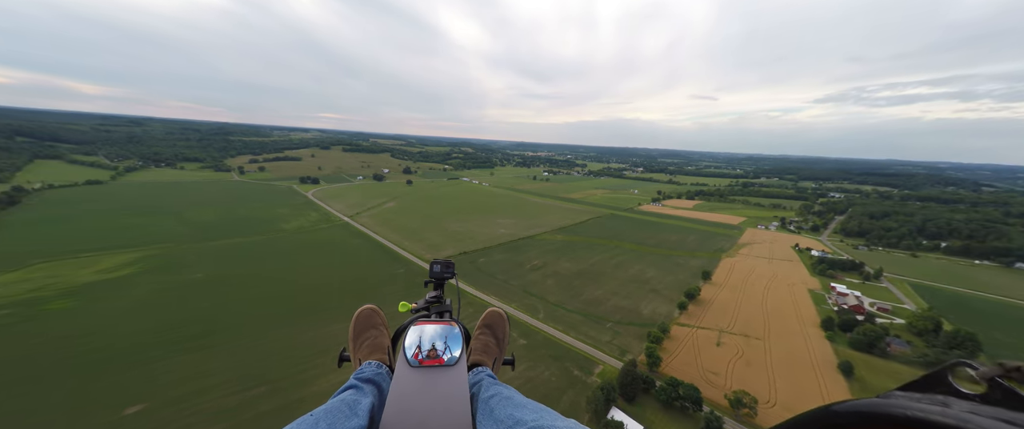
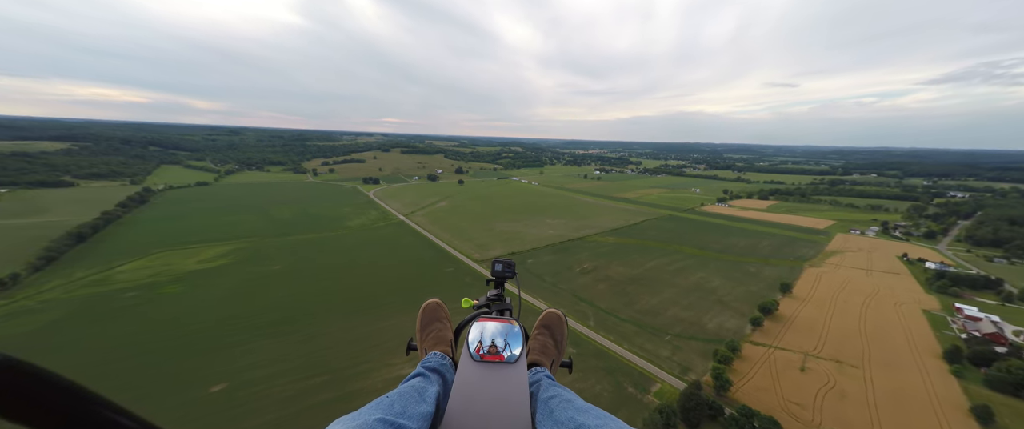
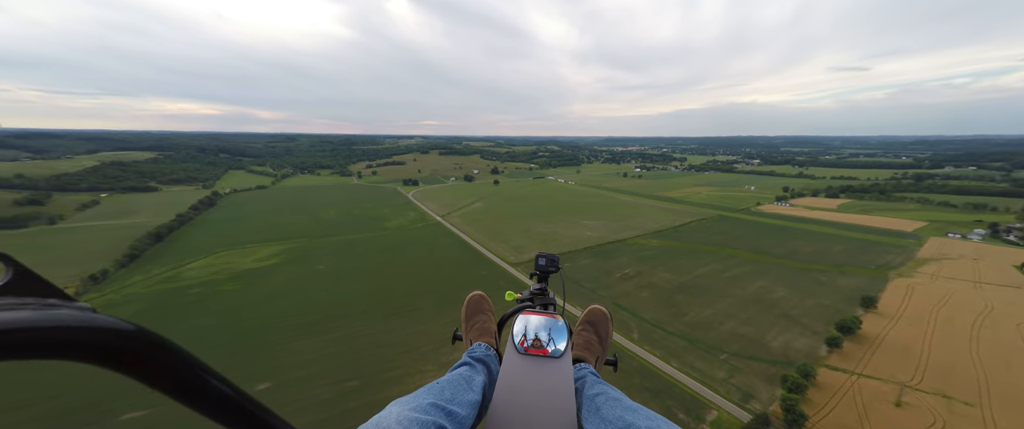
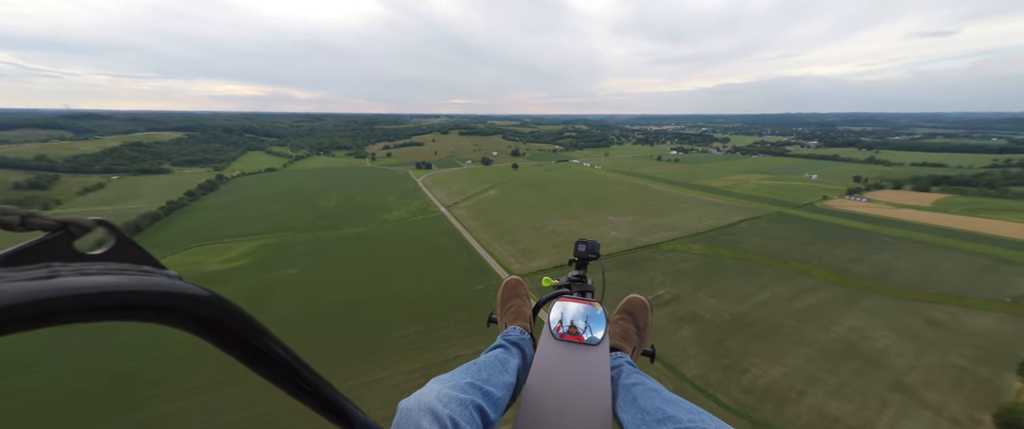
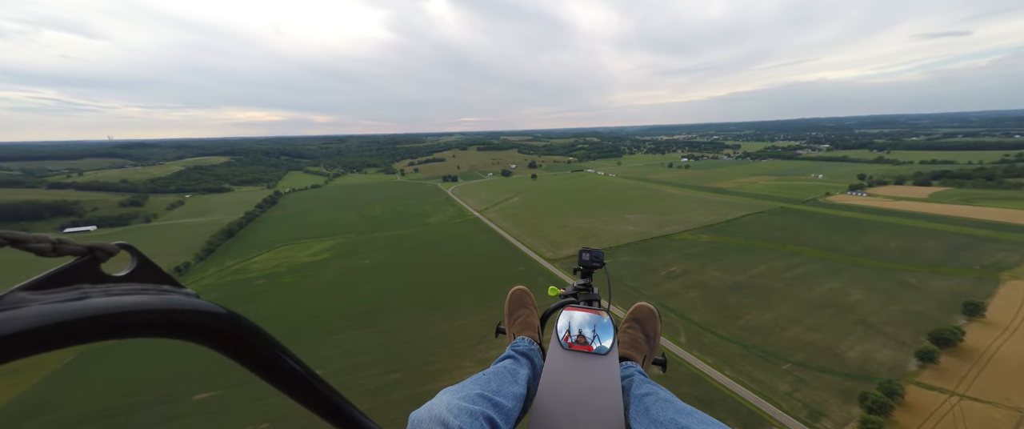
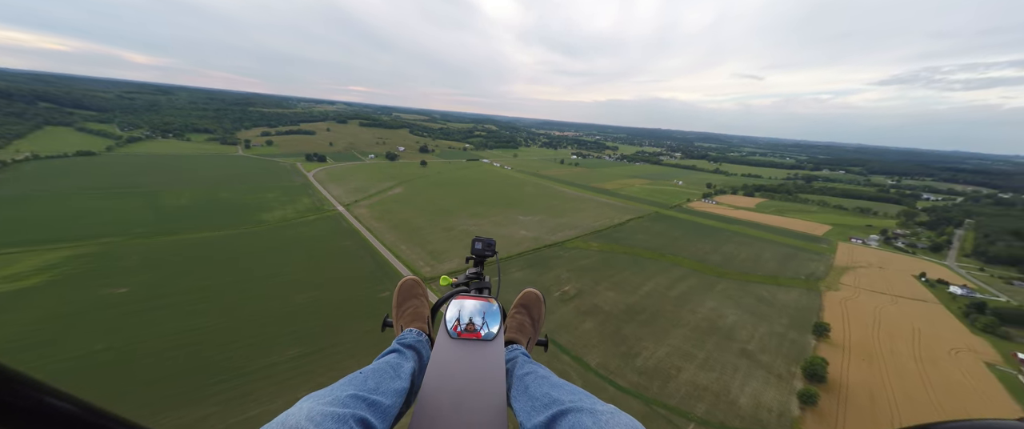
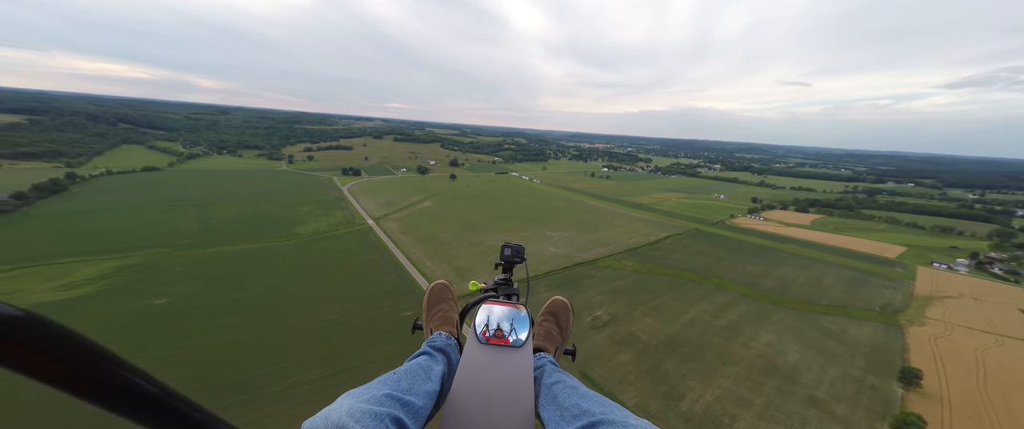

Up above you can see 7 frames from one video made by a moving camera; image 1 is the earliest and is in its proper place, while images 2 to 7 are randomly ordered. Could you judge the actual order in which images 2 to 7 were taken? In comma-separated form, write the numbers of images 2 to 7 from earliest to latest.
2, 3, 5, 4, 6, 7
